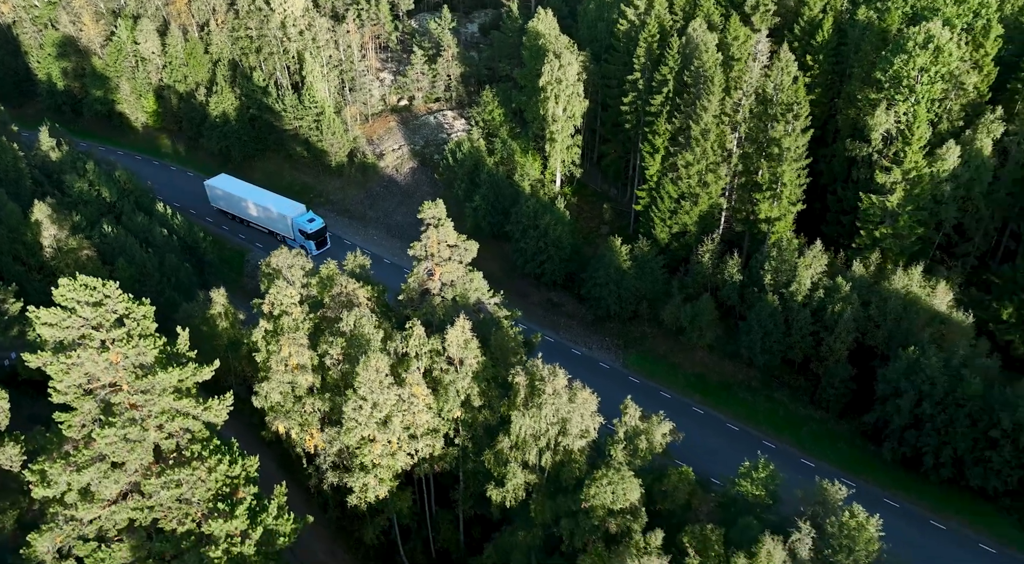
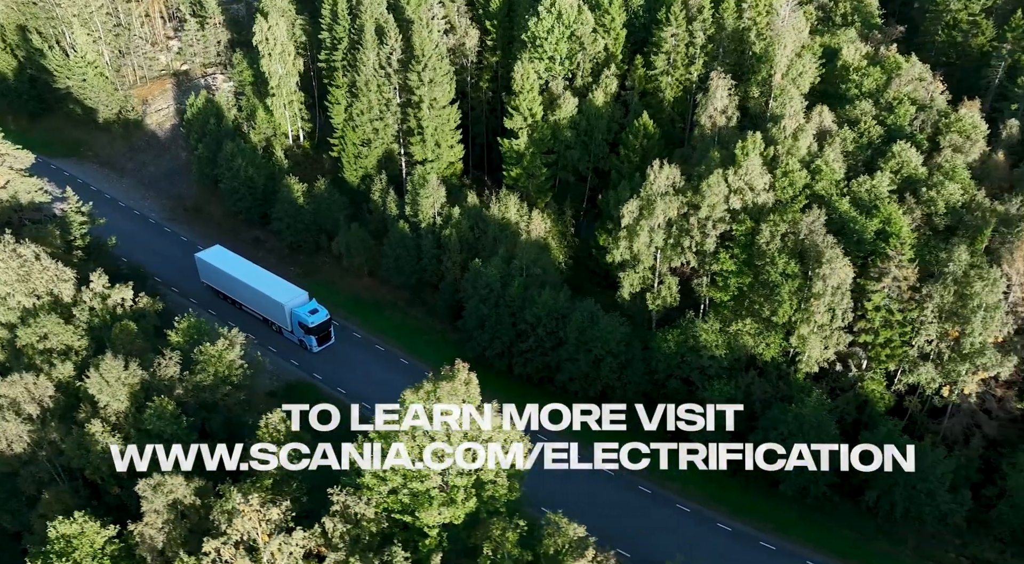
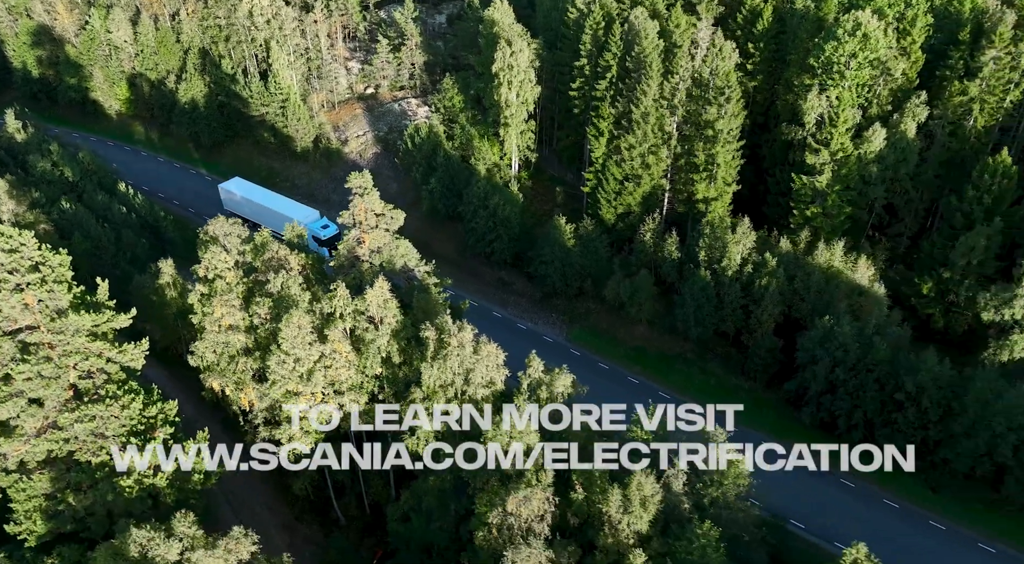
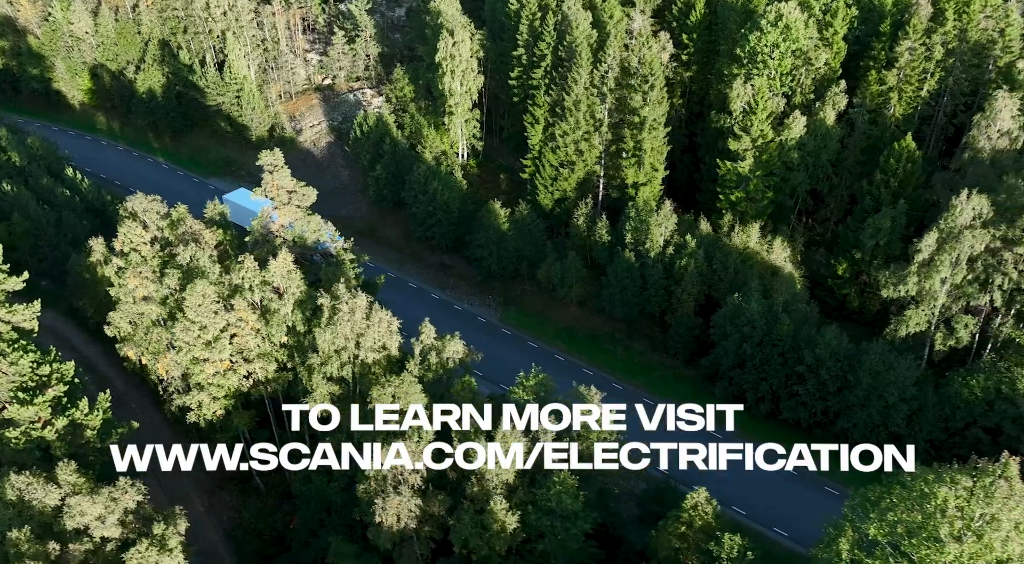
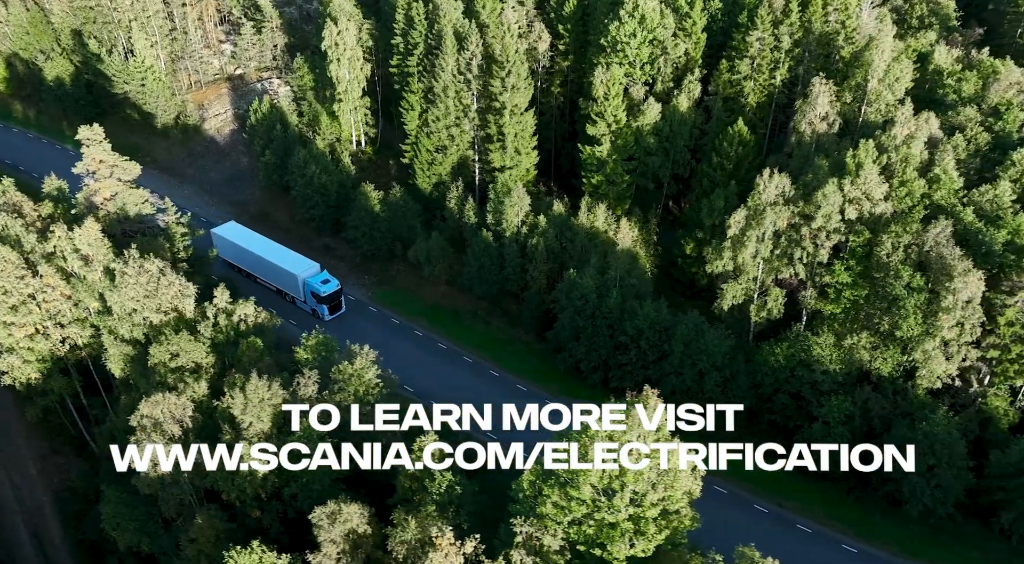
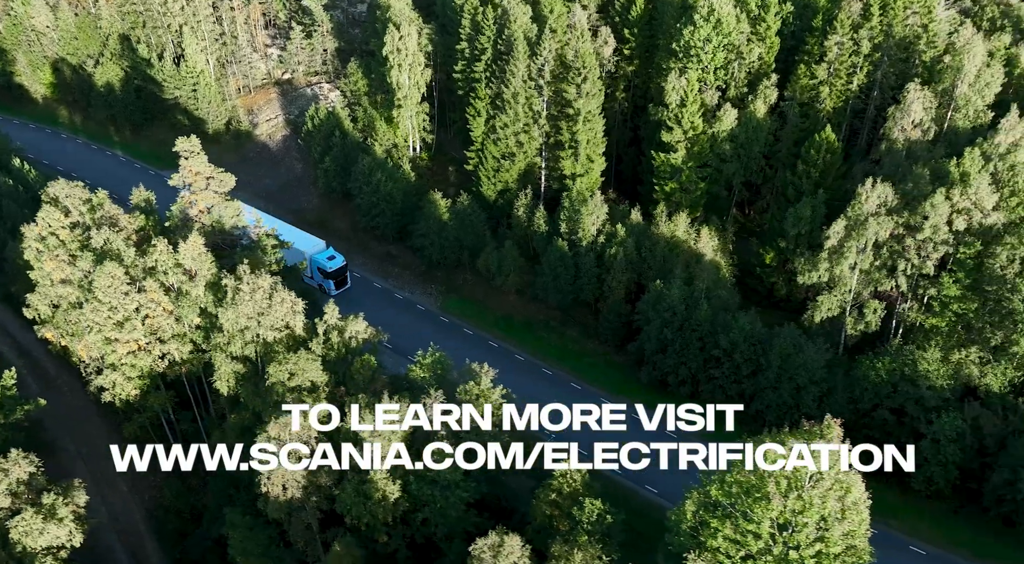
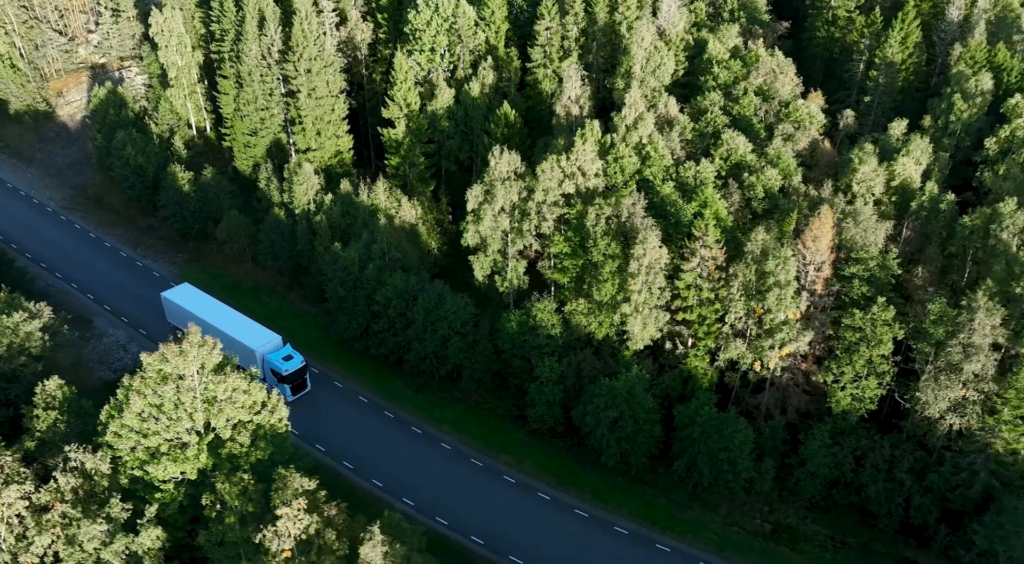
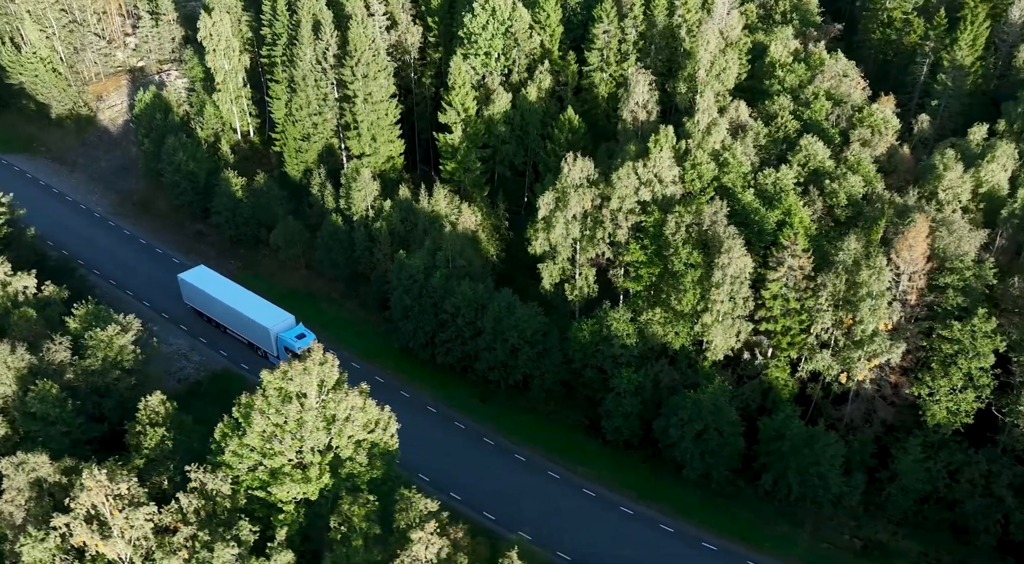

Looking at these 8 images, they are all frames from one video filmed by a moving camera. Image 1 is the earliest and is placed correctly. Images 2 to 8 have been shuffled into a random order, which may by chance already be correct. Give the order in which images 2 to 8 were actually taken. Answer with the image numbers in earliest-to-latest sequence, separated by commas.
3, 4, 6, 5, 2, 8, 7
